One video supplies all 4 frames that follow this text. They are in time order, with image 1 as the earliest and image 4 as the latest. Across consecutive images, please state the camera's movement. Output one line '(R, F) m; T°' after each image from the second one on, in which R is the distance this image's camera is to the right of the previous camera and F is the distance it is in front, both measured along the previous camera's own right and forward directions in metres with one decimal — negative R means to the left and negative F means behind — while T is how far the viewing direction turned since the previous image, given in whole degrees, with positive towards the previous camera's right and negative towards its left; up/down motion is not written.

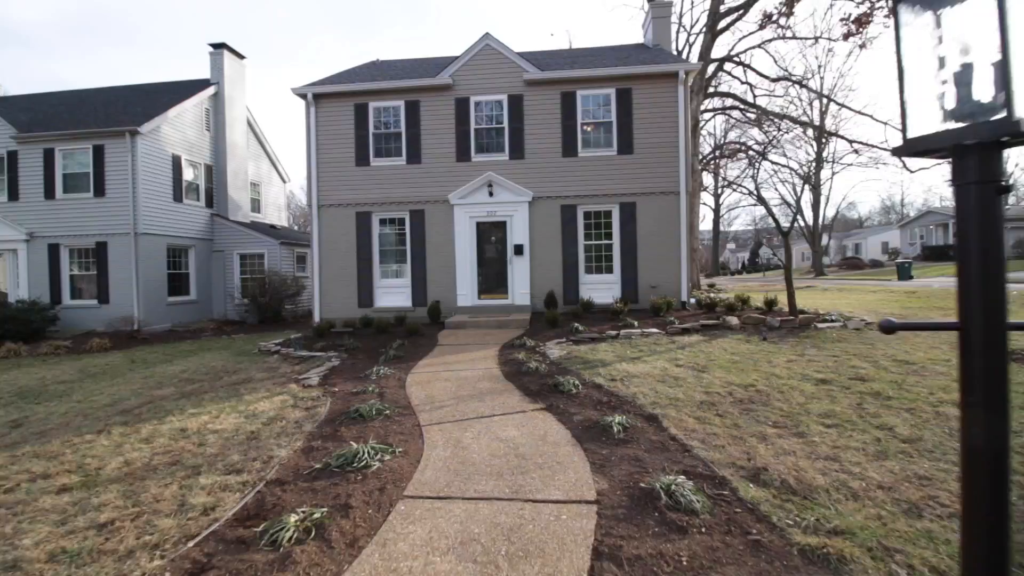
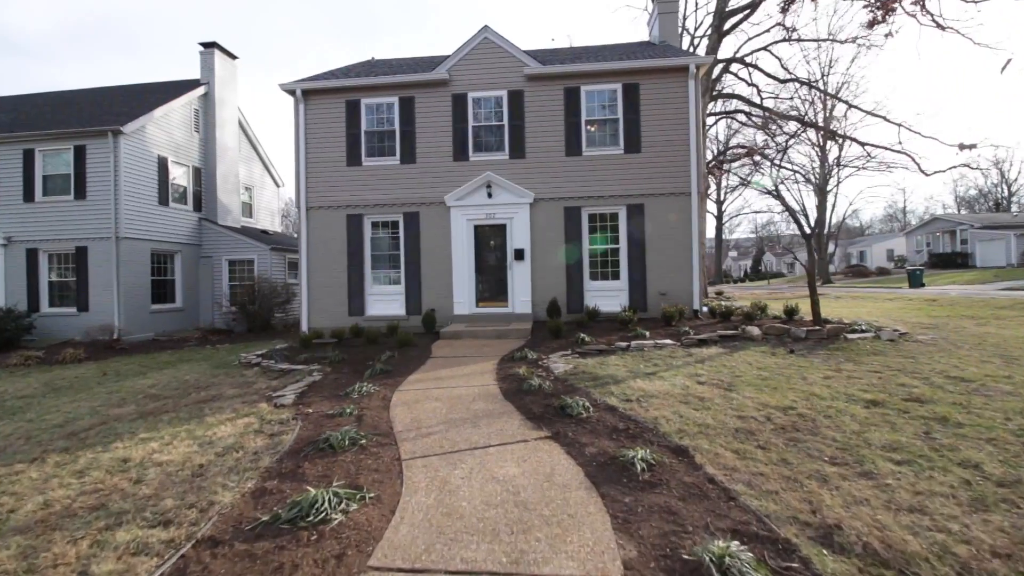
(0.0, +0.8) m; 0°
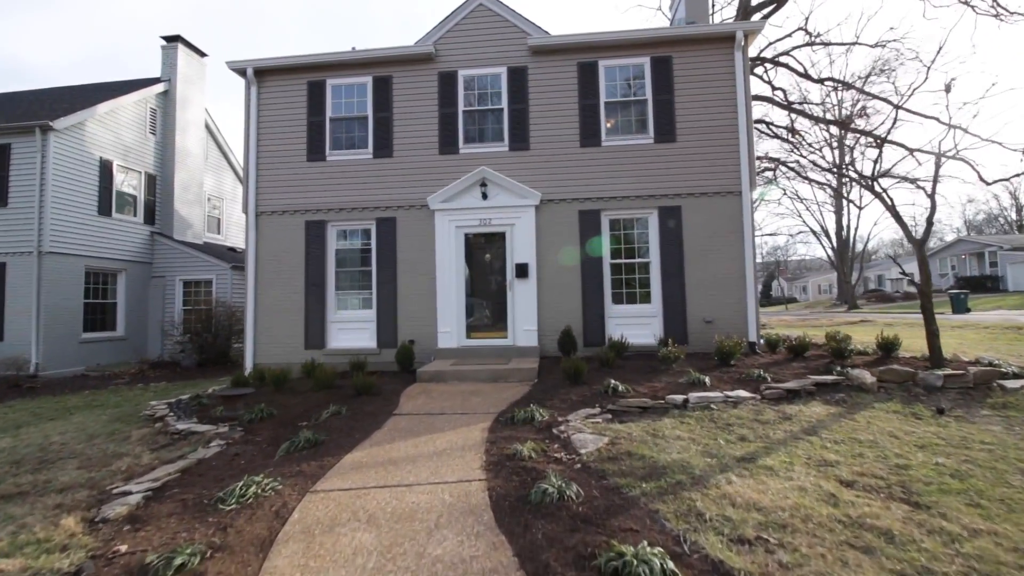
(0.0, +2.6) m; 0°
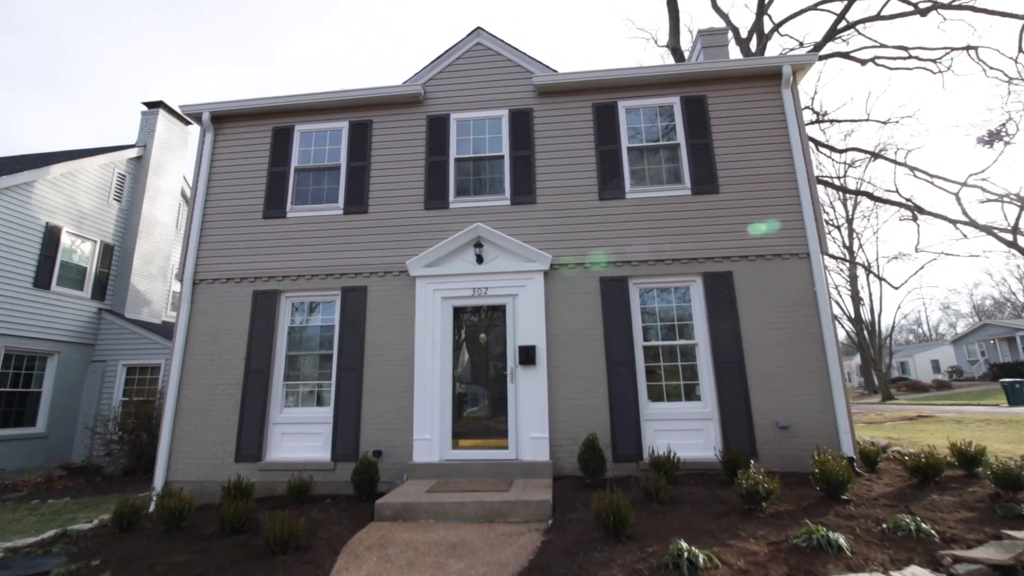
(0.0, +2.1) m; 0°
